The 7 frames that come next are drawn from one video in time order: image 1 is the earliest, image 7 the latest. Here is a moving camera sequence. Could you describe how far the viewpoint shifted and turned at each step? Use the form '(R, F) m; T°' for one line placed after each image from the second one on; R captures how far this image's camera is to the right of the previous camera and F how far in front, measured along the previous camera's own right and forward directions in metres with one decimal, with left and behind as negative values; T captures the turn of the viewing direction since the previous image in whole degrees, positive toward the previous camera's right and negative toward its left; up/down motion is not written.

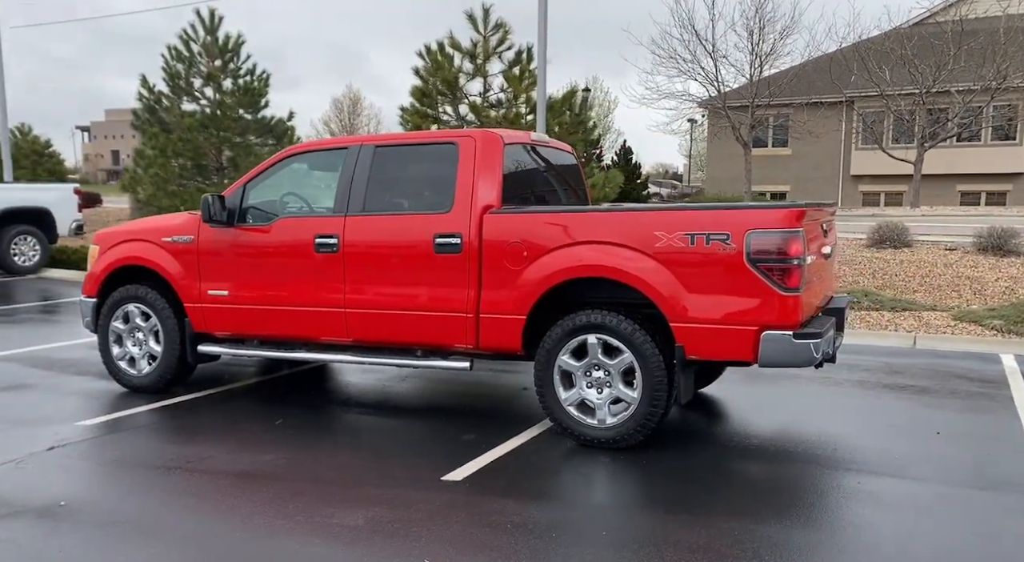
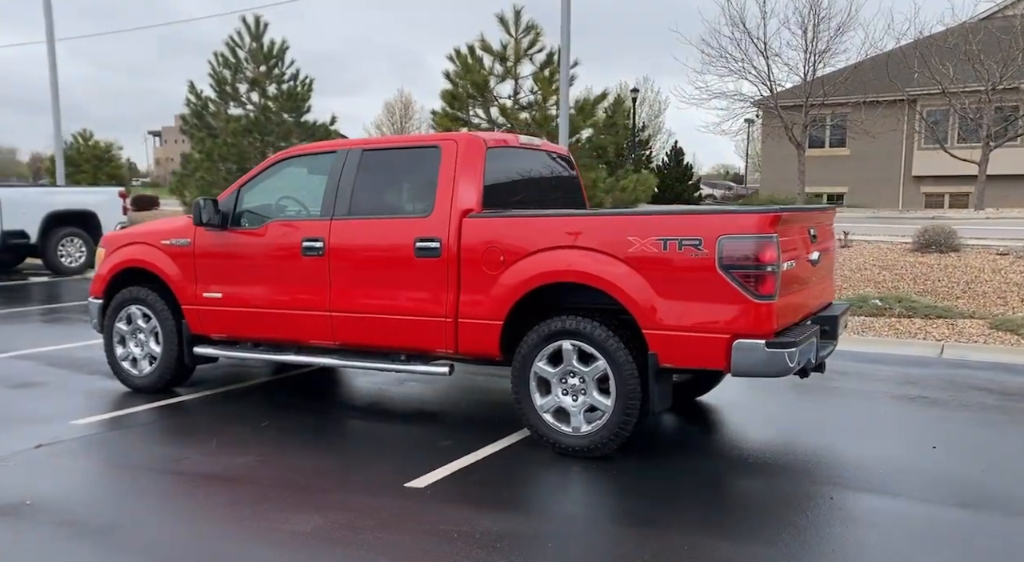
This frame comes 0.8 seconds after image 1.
(+0.6, +0.1) m; -4°
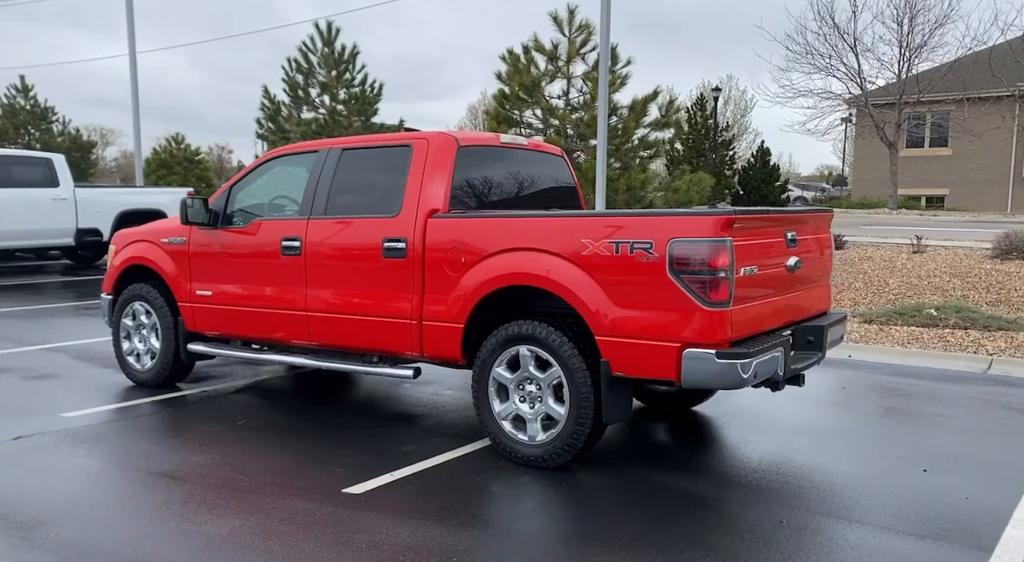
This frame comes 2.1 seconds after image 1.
(+0.9, +0.2) m; -7°
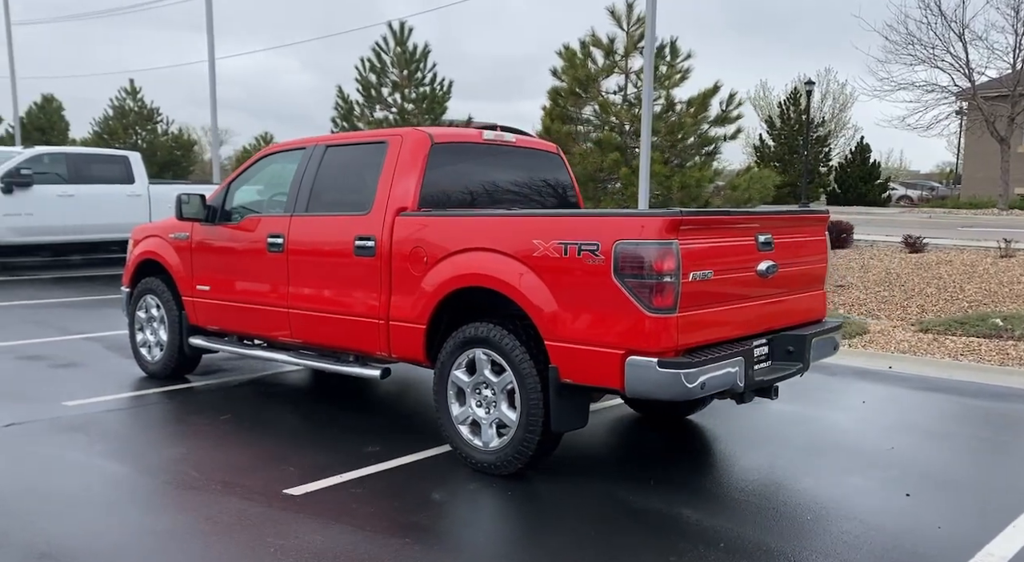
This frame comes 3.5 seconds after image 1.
(+0.9, +0.2) m; -7°
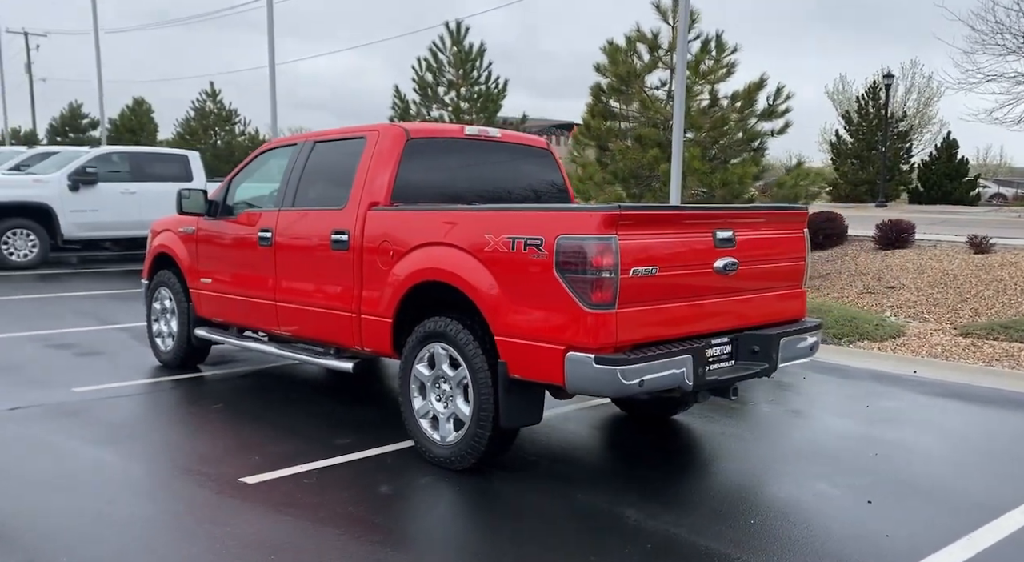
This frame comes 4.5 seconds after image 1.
(+0.8, +0.1) m; -6°
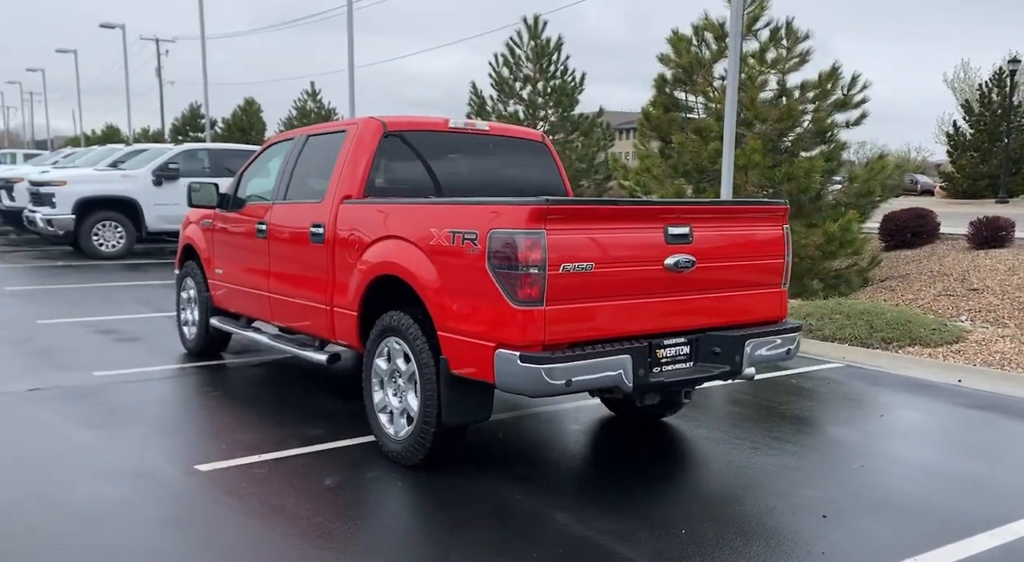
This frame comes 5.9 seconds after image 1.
(+1.0, +0.2) m; -8°
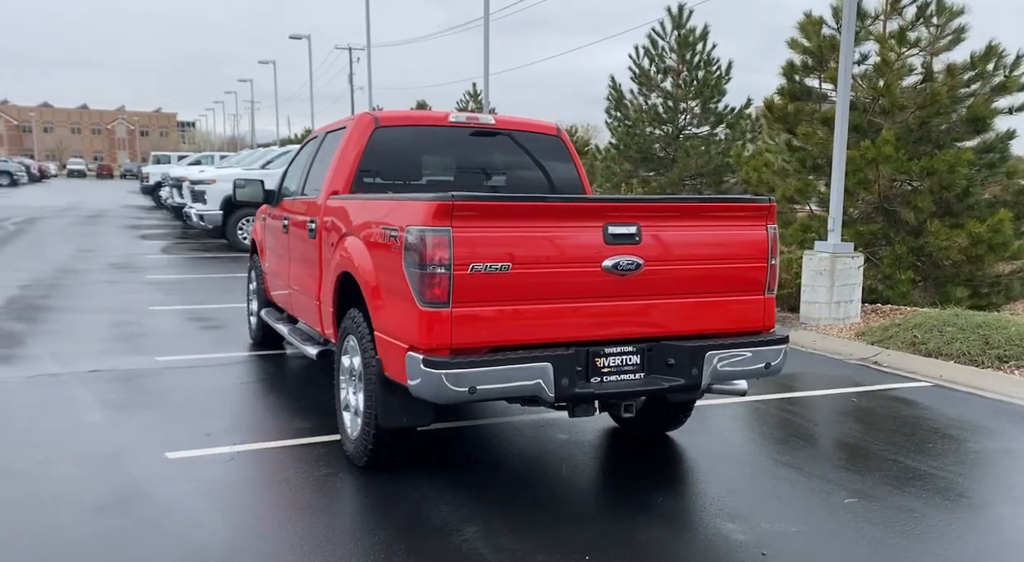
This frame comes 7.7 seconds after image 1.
(+1.3, +0.5) m; -13°
